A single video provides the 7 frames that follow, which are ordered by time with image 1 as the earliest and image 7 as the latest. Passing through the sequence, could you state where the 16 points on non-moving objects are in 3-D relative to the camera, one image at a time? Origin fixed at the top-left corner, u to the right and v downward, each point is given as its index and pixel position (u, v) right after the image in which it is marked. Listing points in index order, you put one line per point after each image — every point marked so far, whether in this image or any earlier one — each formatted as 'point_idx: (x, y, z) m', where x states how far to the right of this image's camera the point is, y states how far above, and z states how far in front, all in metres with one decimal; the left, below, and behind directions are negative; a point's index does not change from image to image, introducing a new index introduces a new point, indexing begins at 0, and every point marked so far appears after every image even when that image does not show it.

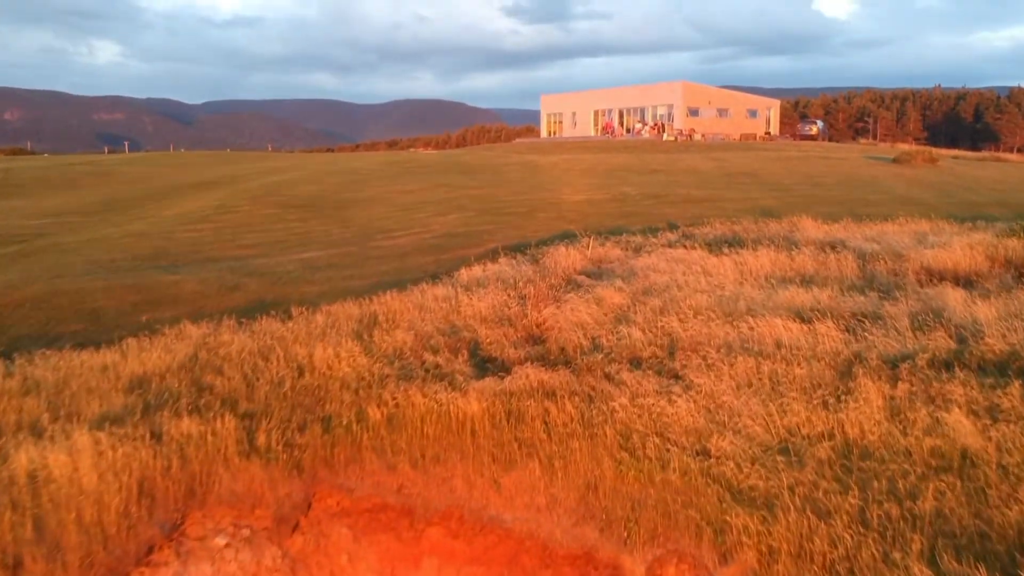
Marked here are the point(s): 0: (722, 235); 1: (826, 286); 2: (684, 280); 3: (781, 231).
0: (+3.3, +0.8, +17.2) m
1: (+3.6, 0.0, +12.6) m
2: (+1.9, +0.1, +12.2) m
3: (+4.3, +0.9, +17.6) m
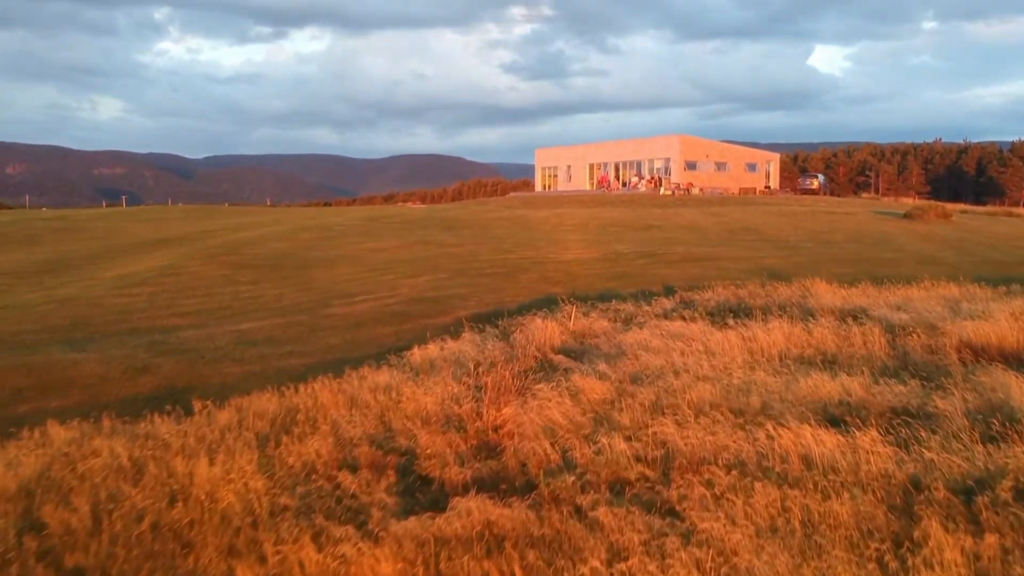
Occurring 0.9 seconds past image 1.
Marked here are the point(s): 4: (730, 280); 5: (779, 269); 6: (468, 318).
0: (+3.0, -0.2, +15.1) m
1: (+3.3, -0.8, +10.4) m
2: (+1.6, -0.7, +10.0) m
3: (+3.9, -0.2, +15.5) m
4: (+3.6, +0.1, +18.1) m
5: (+4.8, +0.3, +19.8) m
6: (-0.6, -0.5, +14.8) m
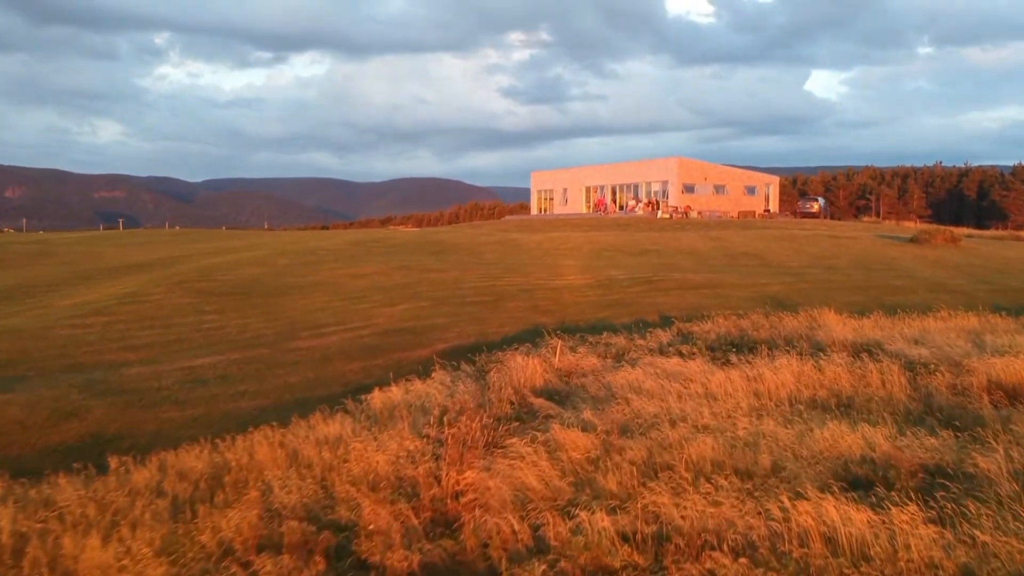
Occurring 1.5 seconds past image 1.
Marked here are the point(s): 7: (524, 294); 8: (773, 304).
0: (+2.7, -0.6, +13.8) m
1: (+3.0, -1.1, +9.2) m
2: (+1.3, -1.0, +8.8) m
3: (+3.7, -0.6, +14.2) m
4: (+3.4, -0.3, +16.9) m
5: (+4.6, -0.2, +18.6) m
6: (-0.8, -0.8, +13.5) m
7: (+0.2, -0.1, +19.4) m
8: (+4.0, -0.2, +17.1) m
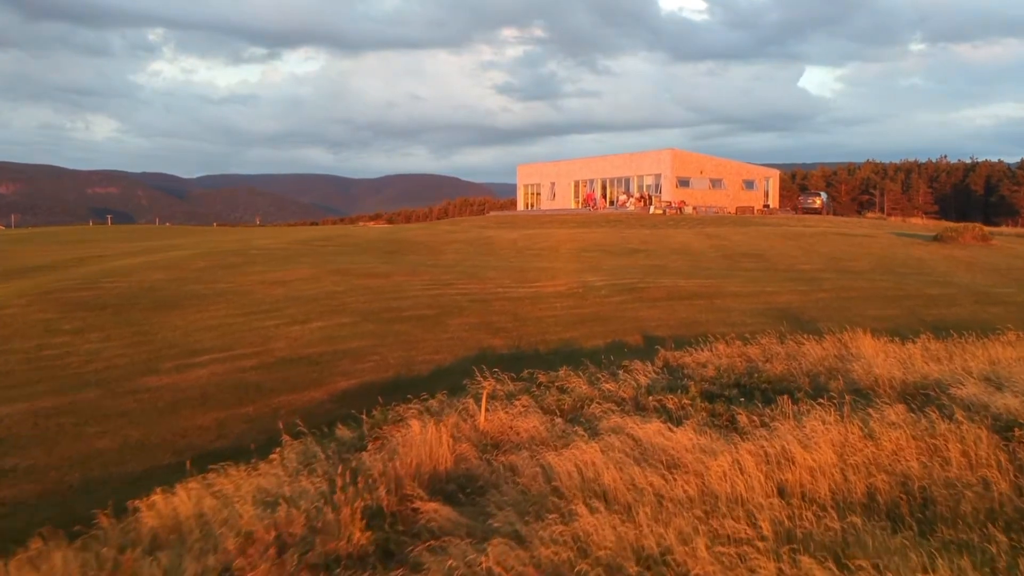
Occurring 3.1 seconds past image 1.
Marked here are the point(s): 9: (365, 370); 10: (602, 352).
0: (+2.0, -0.8, +10.2) m
1: (+2.4, -1.3, +5.5) m
2: (+0.7, -1.2, +5.1) m
3: (+3.0, -0.7, +10.5) m
4: (+2.7, -0.5, +13.2) m
5: (+3.9, -0.4, +14.9) m
6: (-1.5, -1.0, +9.8) m
7: (-0.5, -0.3, +15.7) m
8: (+3.3, -0.4, +13.4) m
9: (-1.5, -0.8, +11.4) m
10: (+1.0, -0.7, +12.5) m
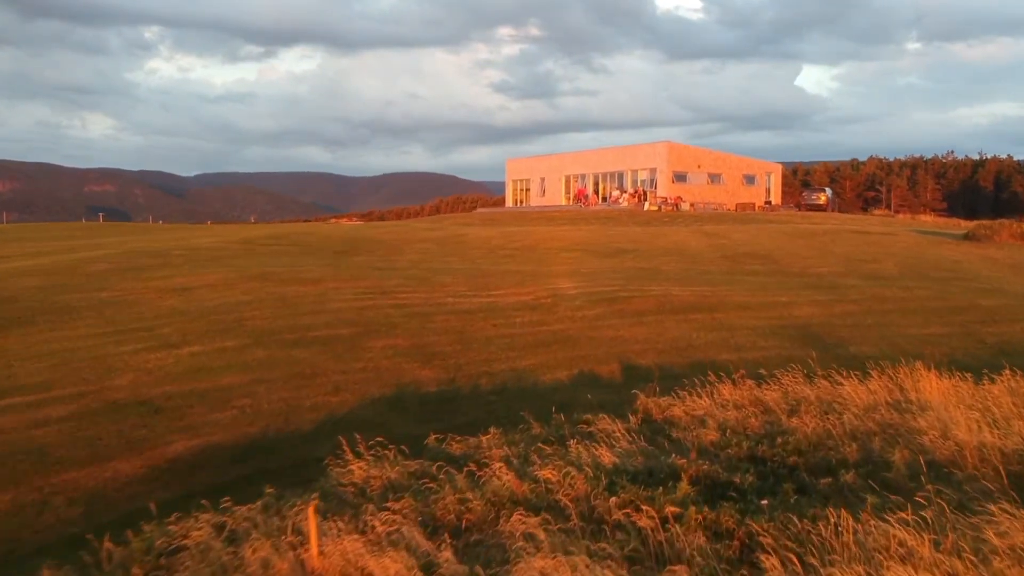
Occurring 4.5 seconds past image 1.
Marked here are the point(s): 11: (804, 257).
0: (+1.4, -0.9, +6.8) m
1: (+1.8, -1.4, +2.1) m
2: (+0.1, -1.3, +1.7) m
3: (+2.4, -0.9, +7.2) m
4: (+2.1, -0.6, +9.8) m
5: (+3.3, -0.5, +11.6) m
6: (-2.1, -1.1, +6.5) m
7: (-1.1, -0.4, +12.3) m
8: (+2.7, -0.5, +10.1) m
9: (-2.1, -1.0, +8.1) m
10: (+0.4, -0.9, +9.2) m
11: (+5.2, +0.6, +19.7) m
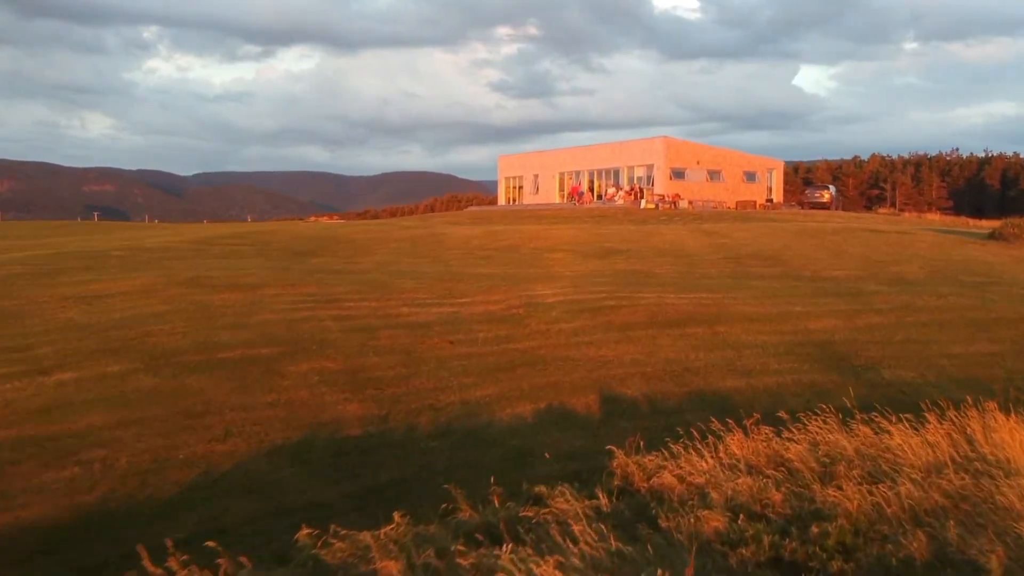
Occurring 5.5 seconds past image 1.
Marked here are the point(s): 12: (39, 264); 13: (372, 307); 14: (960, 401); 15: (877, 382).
0: (+1.1, -1.0, +4.7) m
1: (+1.4, -1.5, 0.0) m
2: (-0.3, -1.4, -0.4) m
3: (+2.1, -0.9, +5.1) m
4: (+1.7, -0.7, +7.7) m
5: (+2.9, -0.6, +9.5) m
6: (-2.5, -1.2, +4.3) m
7: (-1.5, -0.5, +10.2) m
8: (+2.4, -0.6, +8.0) m
9: (-2.5, -1.1, +5.9) m
10: (+0.1, -1.0, +7.1) m
11: (+4.8, +0.5, +17.6) m
12: (-6.9, +0.3, +16.1) m
13: (-1.5, -0.2, +12.1) m
14: (+3.0, -0.6, +7.5) m
15: (+2.9, -0.6, +8.8) m
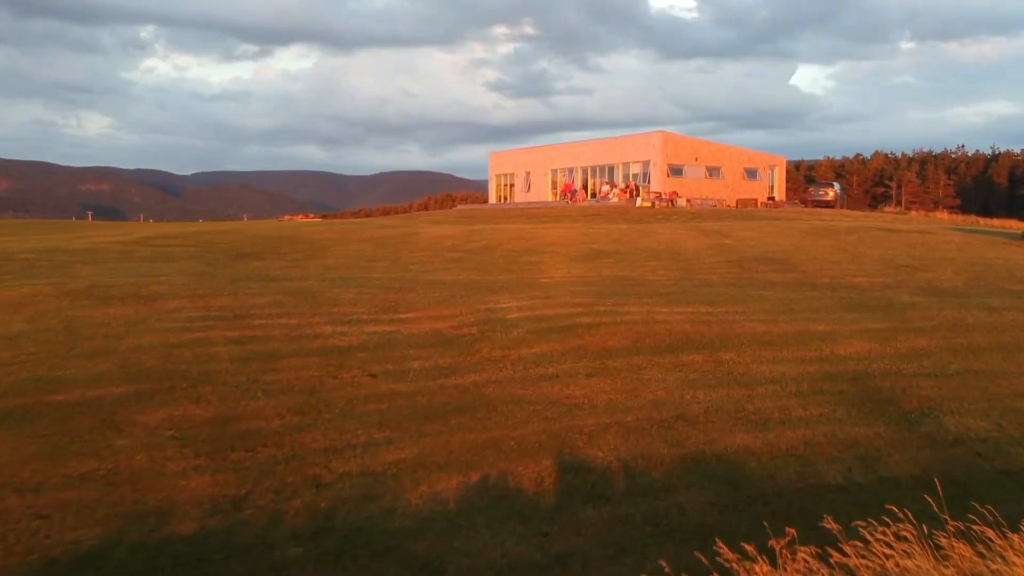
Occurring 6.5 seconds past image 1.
0: (+0.7, -1.1, +2.3) m
1: (+1.0, -1.6, -2.3) m
2: (-0.7, -1.5, -2.8) m
3: (+1.6, -1.1, +2.7) m
4: (+1.3, -0.8, +5.4) m
5: (+2.5, -0.7, +7.1) m
6: (-2.9, -1.4, +2.0) m
7: (-1.9, -0.6, +7.8) m
8: (+1.9, -0.7, +5.6) m
9: (-2.9, -1.2, +3.5) m
10: (-0.4, -1.1, +4.7) m
11: (+4.4, +0.4, +15.2) m
12: (-7.3, +0.2, +13.7) m
13: (-1.9, -0.3, +9.7) m
14: (+2.6, -0.8, +5.1) m
15: (+2.5, -0.7, +6.4) m
